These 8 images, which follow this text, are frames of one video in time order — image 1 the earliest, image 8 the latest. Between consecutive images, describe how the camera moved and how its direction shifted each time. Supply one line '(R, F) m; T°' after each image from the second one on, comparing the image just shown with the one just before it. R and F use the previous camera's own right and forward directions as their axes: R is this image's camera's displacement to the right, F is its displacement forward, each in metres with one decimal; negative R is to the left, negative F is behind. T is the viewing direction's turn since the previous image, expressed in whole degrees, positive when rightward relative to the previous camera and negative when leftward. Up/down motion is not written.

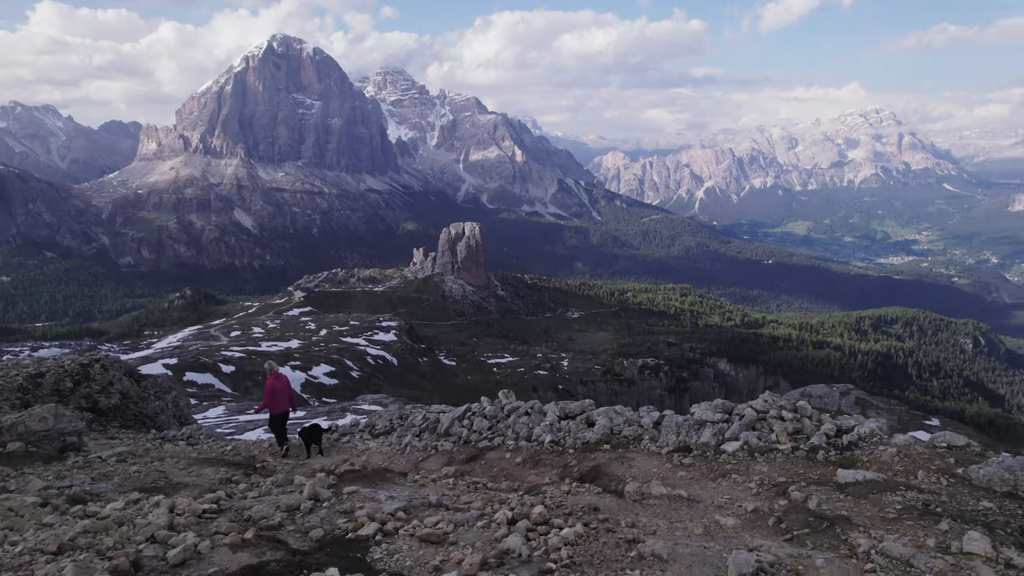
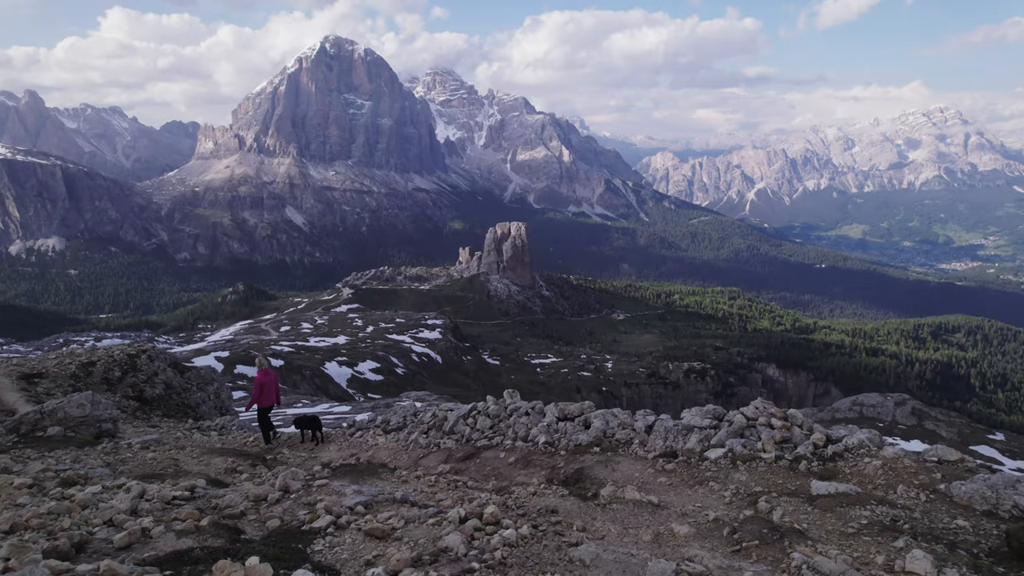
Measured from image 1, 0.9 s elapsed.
(+2.5, +0.1) m; -4°
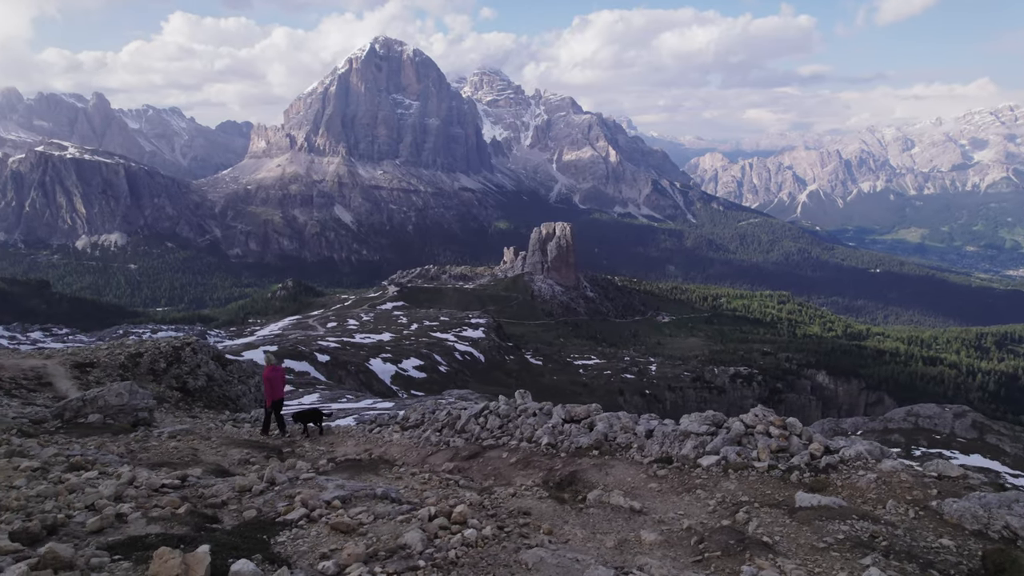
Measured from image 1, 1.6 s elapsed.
(+2.0, +0.1) m; -4°
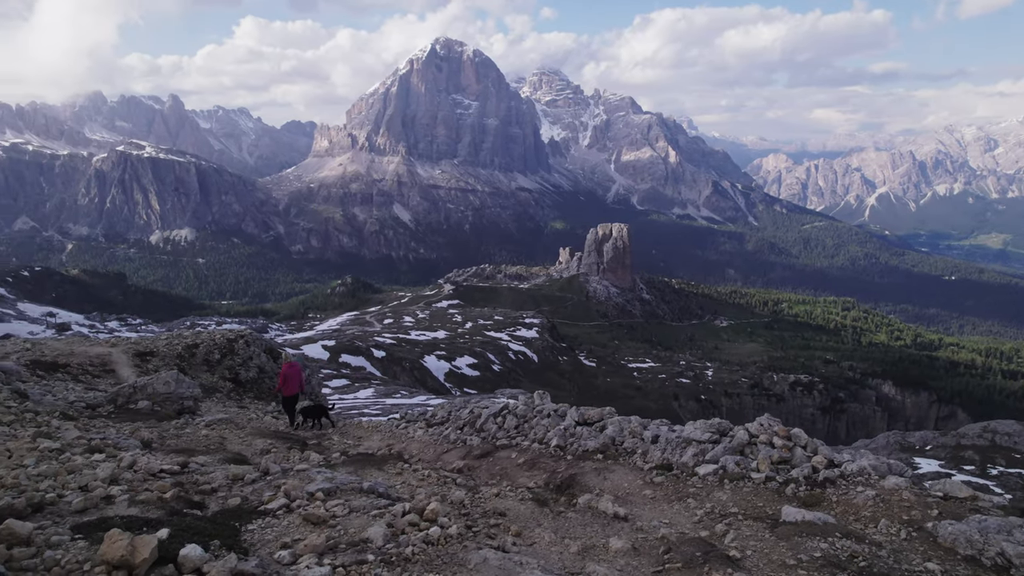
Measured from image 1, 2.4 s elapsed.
(+2.2, +0.2) m; -5°
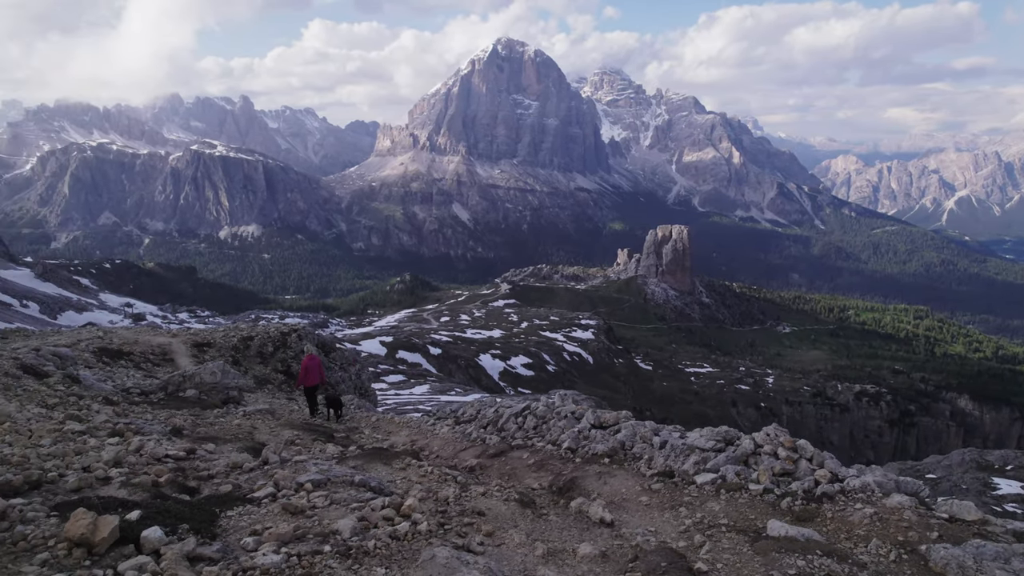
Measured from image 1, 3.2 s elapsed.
(+2.2, +0.2) m; -5°
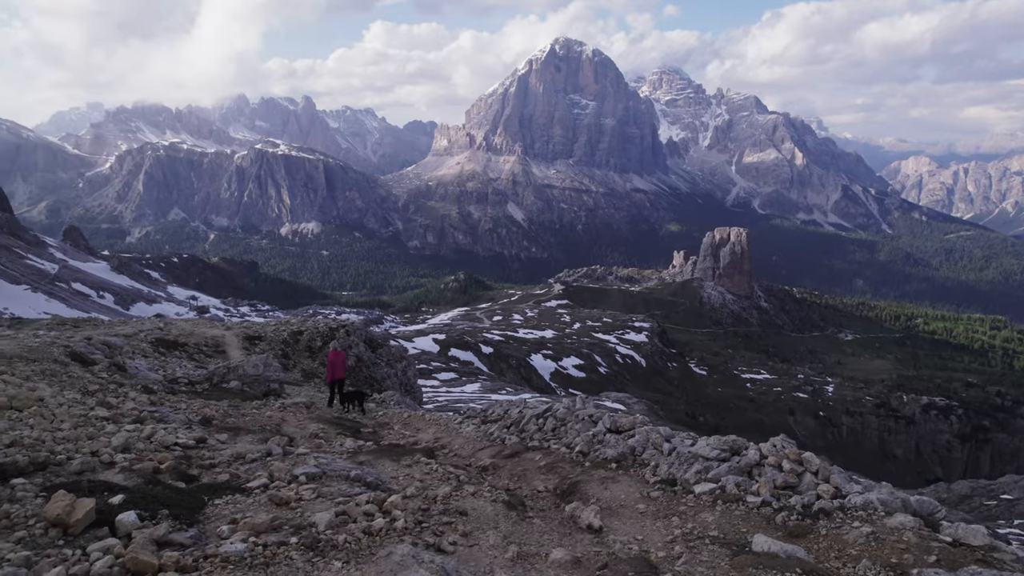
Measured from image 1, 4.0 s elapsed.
(+2.0, +0.1) m; -5°
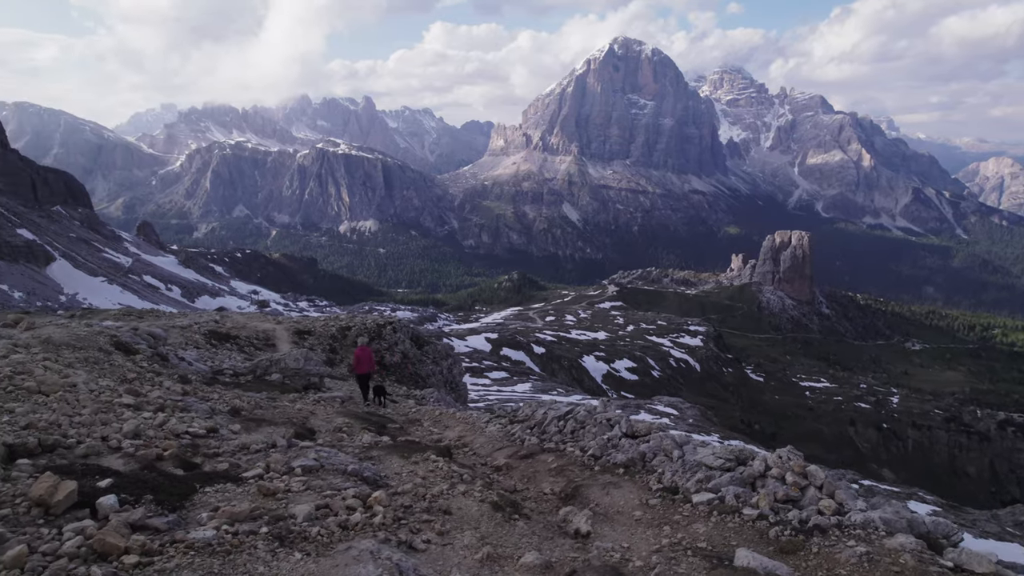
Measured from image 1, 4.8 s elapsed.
(+2.0, +0.2) m; -5°
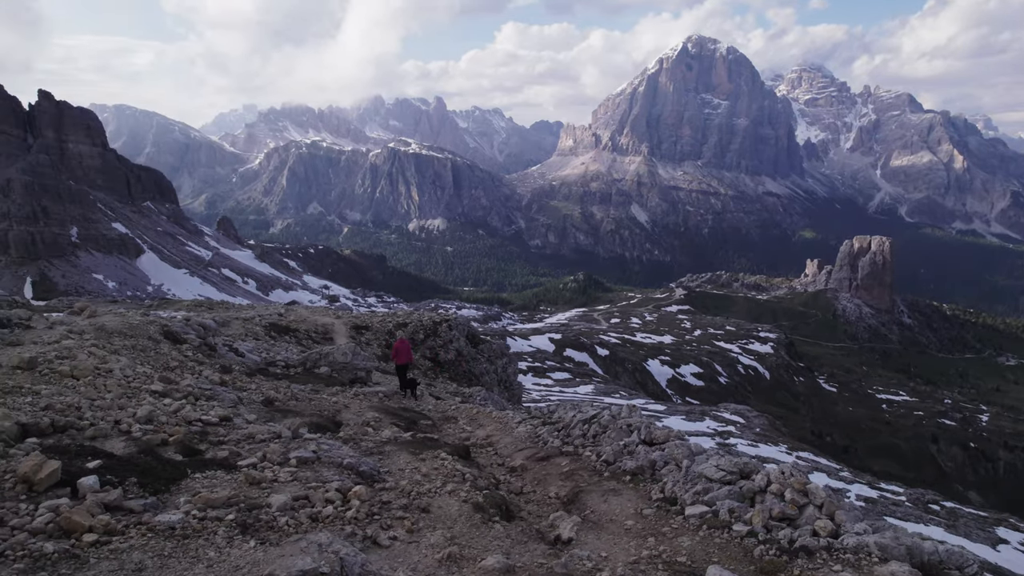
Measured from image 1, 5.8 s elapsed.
(+2.5, +0.3) m; -6°
